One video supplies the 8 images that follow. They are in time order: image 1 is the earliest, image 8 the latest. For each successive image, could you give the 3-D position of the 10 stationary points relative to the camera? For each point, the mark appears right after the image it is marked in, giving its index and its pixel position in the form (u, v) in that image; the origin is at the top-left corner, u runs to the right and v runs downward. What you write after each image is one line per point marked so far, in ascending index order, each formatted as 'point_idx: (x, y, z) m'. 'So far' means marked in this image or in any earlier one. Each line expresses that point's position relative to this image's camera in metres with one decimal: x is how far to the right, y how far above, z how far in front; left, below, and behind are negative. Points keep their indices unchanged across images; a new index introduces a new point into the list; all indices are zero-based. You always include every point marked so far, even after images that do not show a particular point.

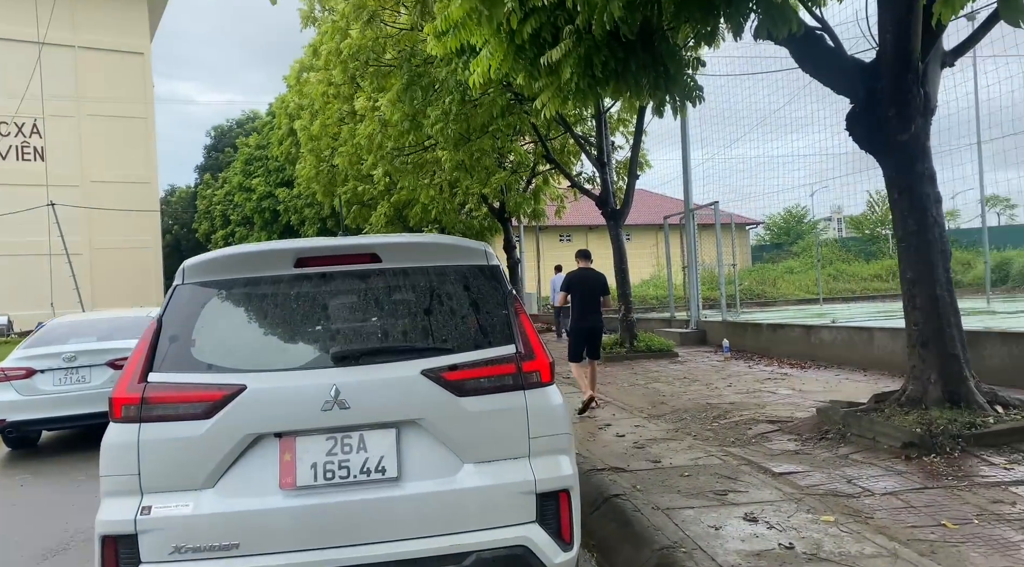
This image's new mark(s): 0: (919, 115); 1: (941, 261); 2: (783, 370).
0: (+3.0, +1.2, +5.2) m
1: (+3.2, +0.2, +5.3) m
2: (+3.6, -1.1, +9.4) m
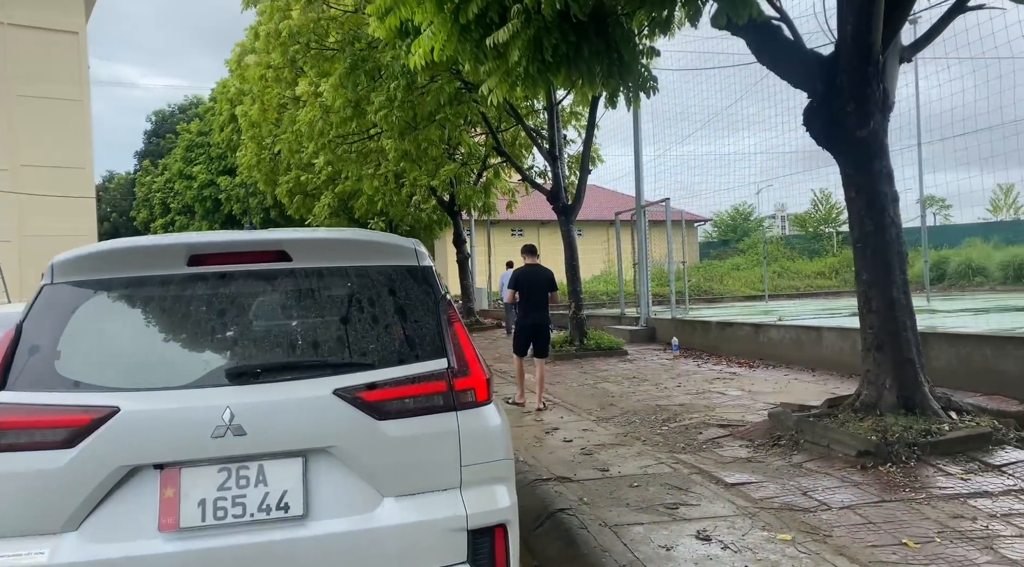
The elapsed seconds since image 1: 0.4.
0: (+2.6, +1.2, +5.0) m
1: (+2.8, +0.2, +5.1) m
2: (+2.9, -1.1, +9.3) m
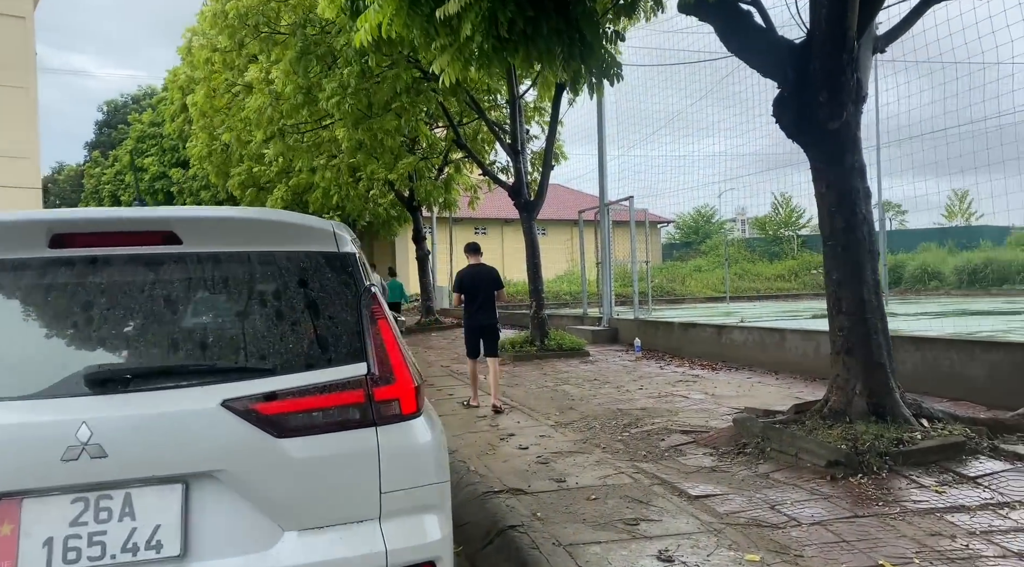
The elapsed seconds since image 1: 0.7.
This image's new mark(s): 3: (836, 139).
0: (+2.3, +1.2, +4.8) m
1: (+2.4, +0.2, +4.9) m
2: (+2.3, -1.1, +9.1) m
3: (+2.2, +1.0, +4.8) m
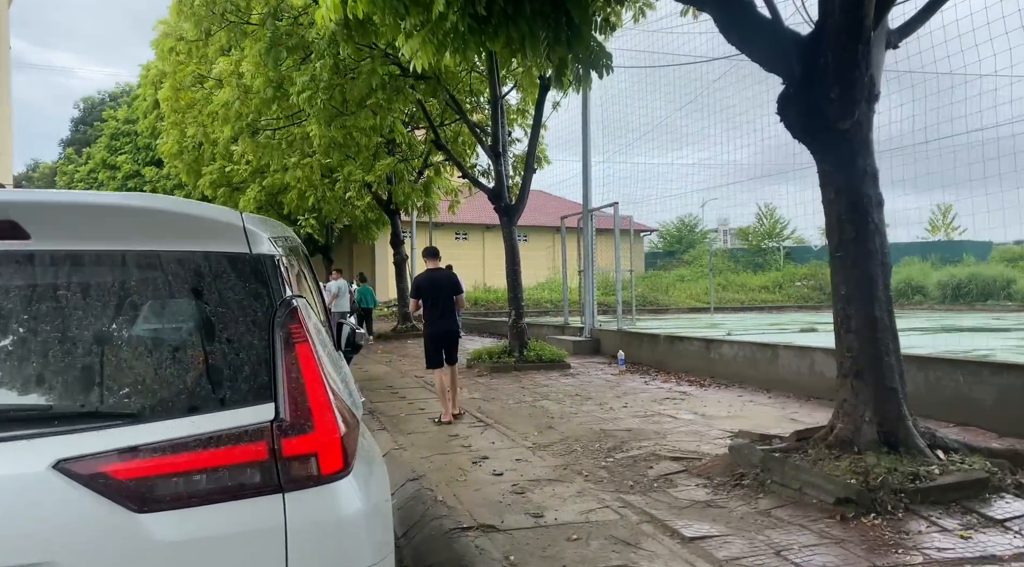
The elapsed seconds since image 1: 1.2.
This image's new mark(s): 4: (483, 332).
0: (+2.1, +1.1, +4.4) m
1: (+2.3, +0.1, +4.4) m
2: (+2.0, -1.3, +8.6) m
3: (+2.1, +0.9, +4.4) m
4: (-0.7, -1.2, +17.2) m
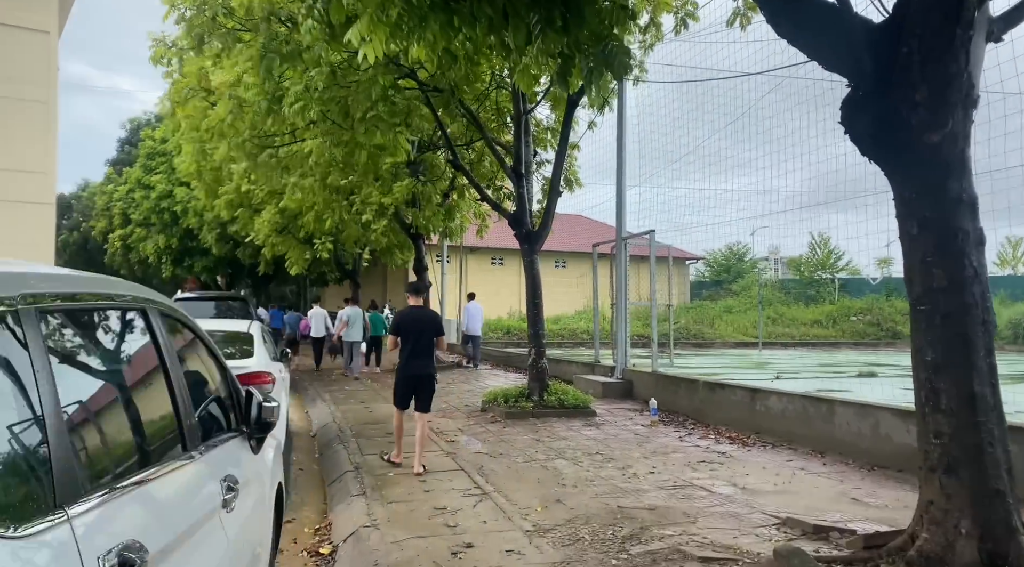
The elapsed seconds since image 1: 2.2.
0: (+2.1, +0.8, +3.3) m
1: (+2.2, -0.3, +3.3) m
2: (+2.2, -1.7, +7.4) m
3: (+2.0, +0.6, +3.3) m
4: (-0.1, -1.9, +16.2) m
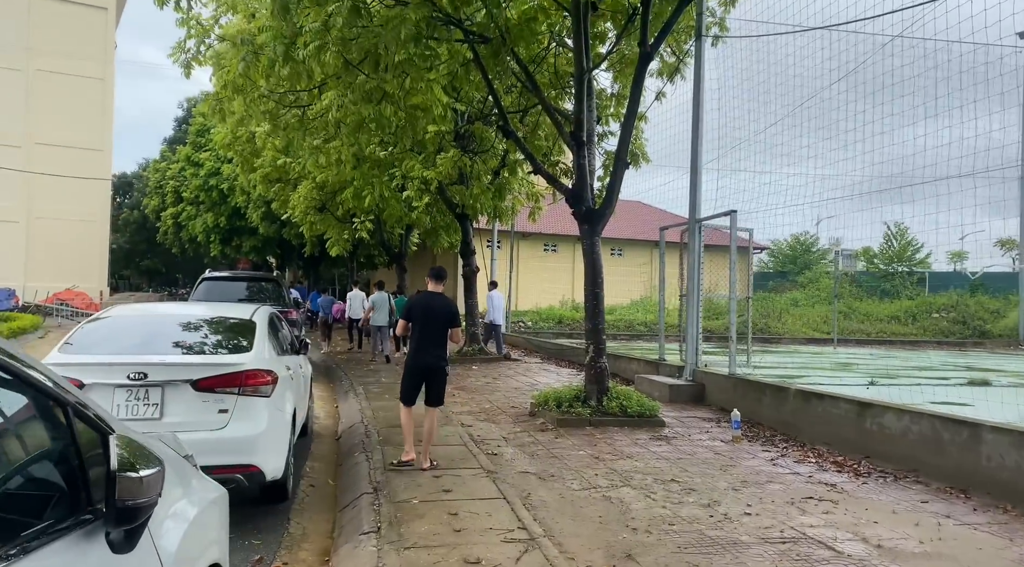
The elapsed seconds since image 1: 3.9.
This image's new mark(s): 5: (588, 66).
0: (+2.3, +0.8, +1.8) m
1: (+2.4, -0.2, +1.8) m
2: (+2.6, -1.6, +6.0) m
3: (+2.2, +0.6, +1.8) m
4: (+1.0, -1.6, +14.9) m
5: (+1.0, +2.7, +9.1) m
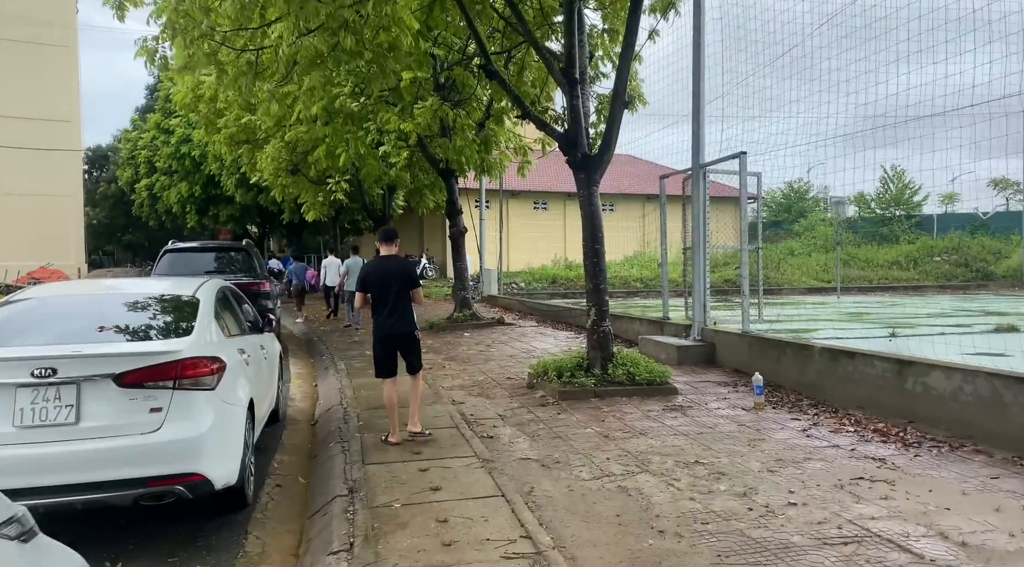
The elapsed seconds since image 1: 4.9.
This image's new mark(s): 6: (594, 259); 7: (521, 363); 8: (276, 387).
0: (+2.2, +1.0, +0.9) m
1: (+2.4, -0.1, +1.0) m
2: (+2.6, -1.2, +5.2) m
3: (+2.1, +0.8, +0.9) m
4: (+0.9, -0.8, +14.0) m
5: (+0.8, +3.2, +8.1) m
6: (+0.9, +0.3, +7.5) m
7: (+0.1, -1.0, +9.3) m
8: (-2.2, -0.9, +6.6) m
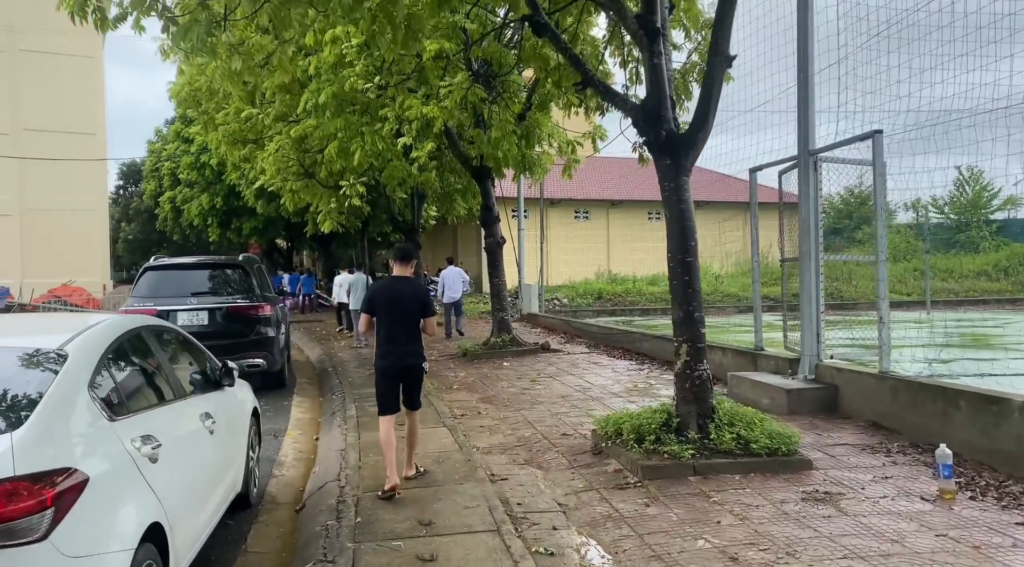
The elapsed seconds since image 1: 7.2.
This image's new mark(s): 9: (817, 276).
0: (+2.3, +0.9, -1.3) m
1: (+2.5, -0.2, -1.2) m
2: (+3.0, -1.4, +3.0) m
3: (+2.3, +0.7, -1.2) m
4: (+1.7, -1.1, +11.9) m
5: (+1.2, +3.0, +6.0) m
6: (+1.3, +0.1, +5.4) m
7: (+0.7, -1.3, +7.2) m
8: (-1.8, -1.2, +4.6) m
9: (+3.2, +0.1, +7.8) m
